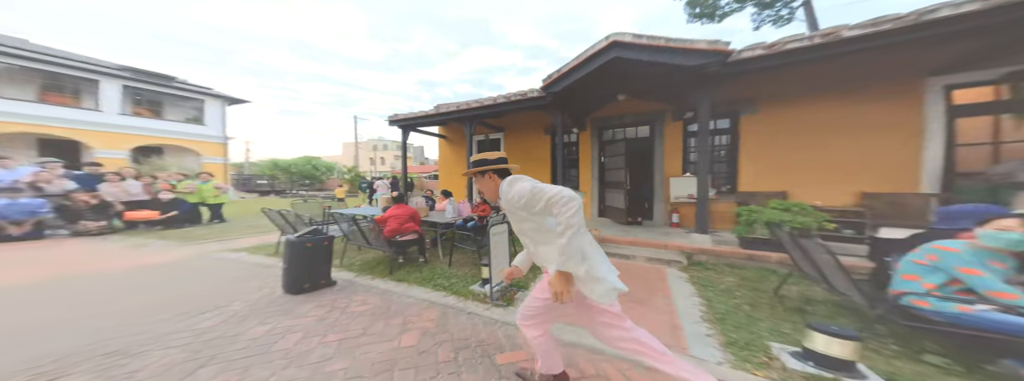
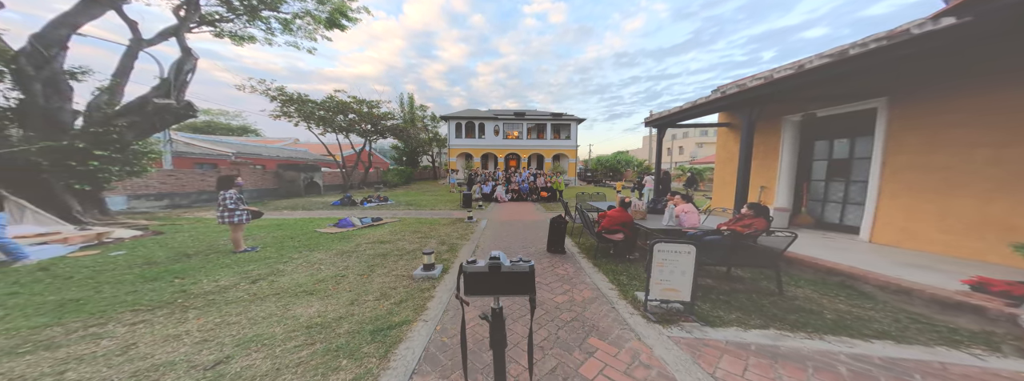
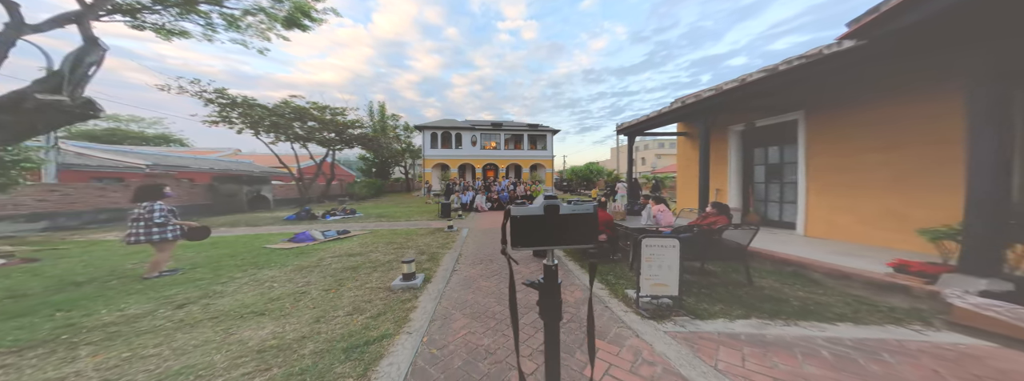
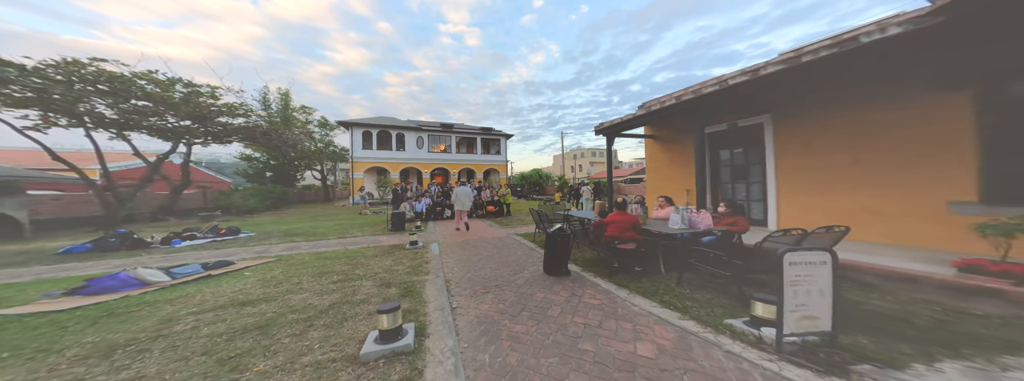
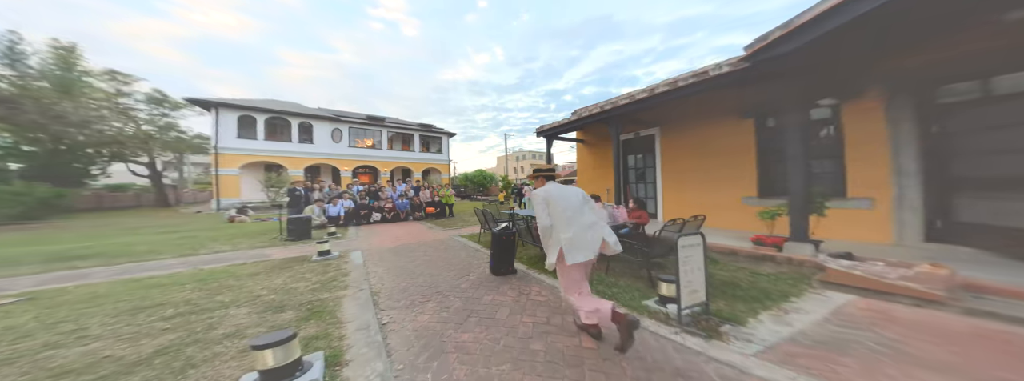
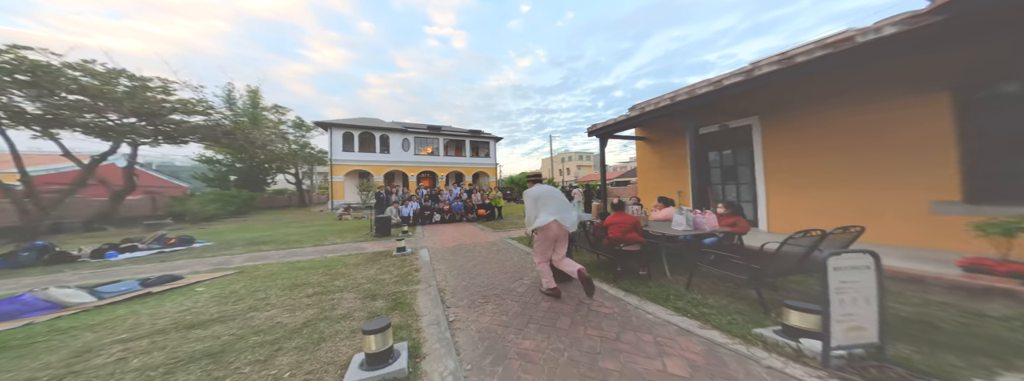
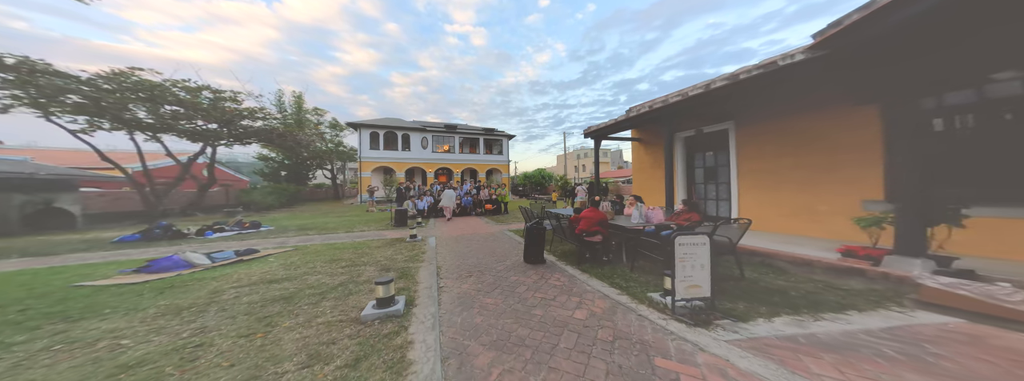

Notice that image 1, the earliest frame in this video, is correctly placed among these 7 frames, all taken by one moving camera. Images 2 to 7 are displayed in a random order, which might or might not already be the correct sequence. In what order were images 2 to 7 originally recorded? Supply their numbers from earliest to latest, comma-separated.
5, 6, 4, 7, 3, 2
